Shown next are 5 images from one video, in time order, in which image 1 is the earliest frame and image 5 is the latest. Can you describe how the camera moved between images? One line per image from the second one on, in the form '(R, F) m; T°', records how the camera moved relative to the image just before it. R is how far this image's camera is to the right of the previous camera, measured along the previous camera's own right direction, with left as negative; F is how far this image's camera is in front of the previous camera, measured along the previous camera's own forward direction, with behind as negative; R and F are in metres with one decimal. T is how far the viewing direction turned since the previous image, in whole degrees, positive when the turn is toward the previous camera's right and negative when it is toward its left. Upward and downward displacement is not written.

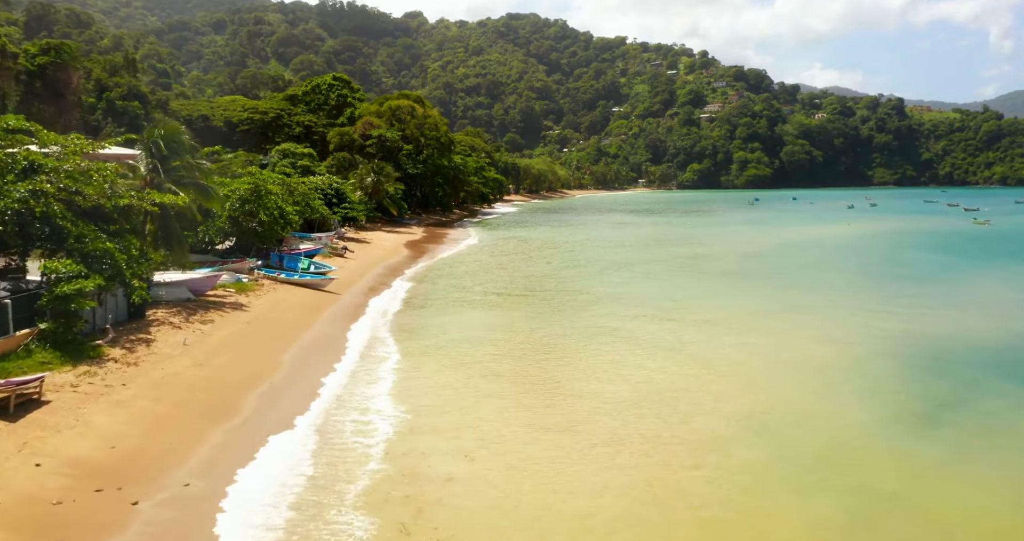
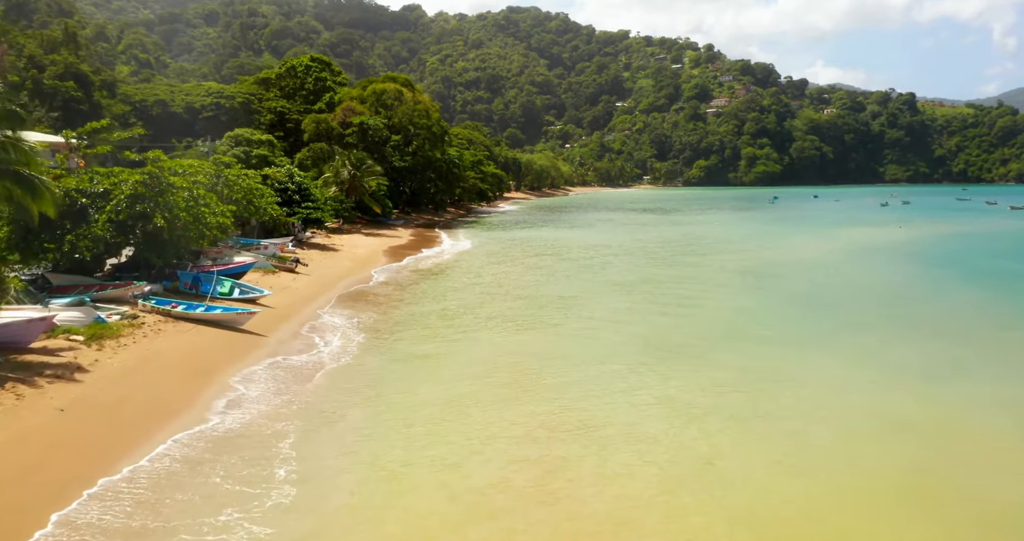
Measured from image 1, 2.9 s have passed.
(-0.1, +7.9) m; 0°
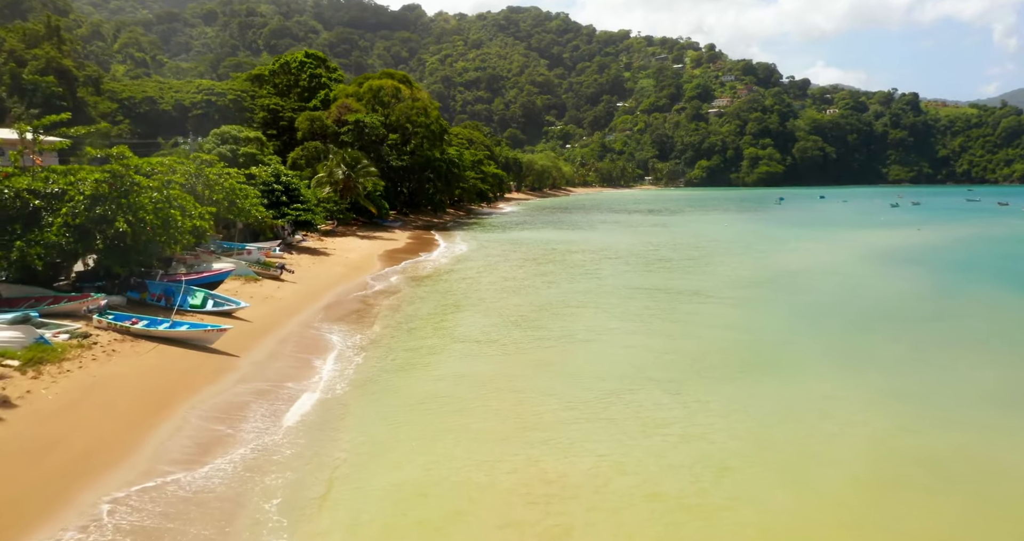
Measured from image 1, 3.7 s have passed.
(-0.1, +2.1) m; 0°
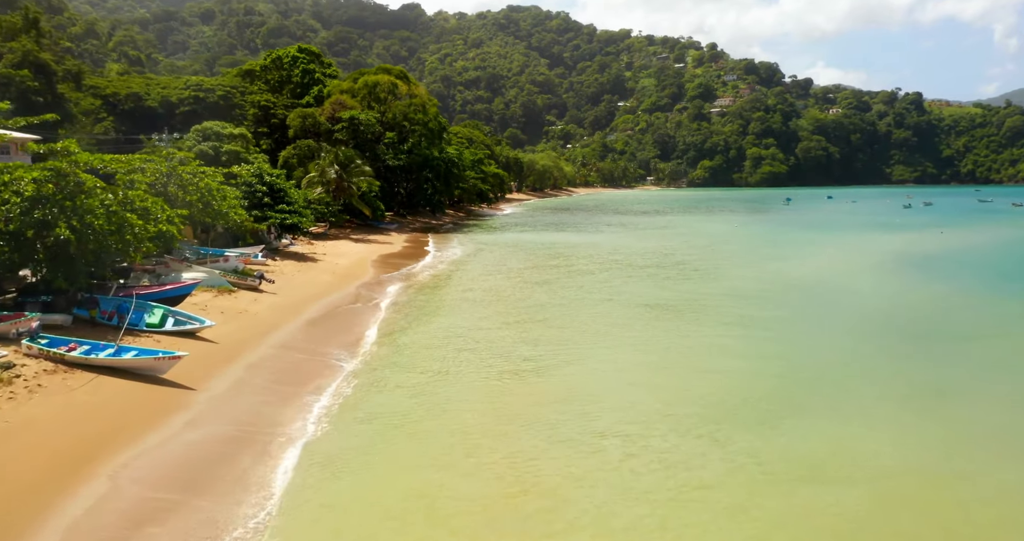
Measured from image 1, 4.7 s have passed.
(-0.1, +2.4) m; 0°
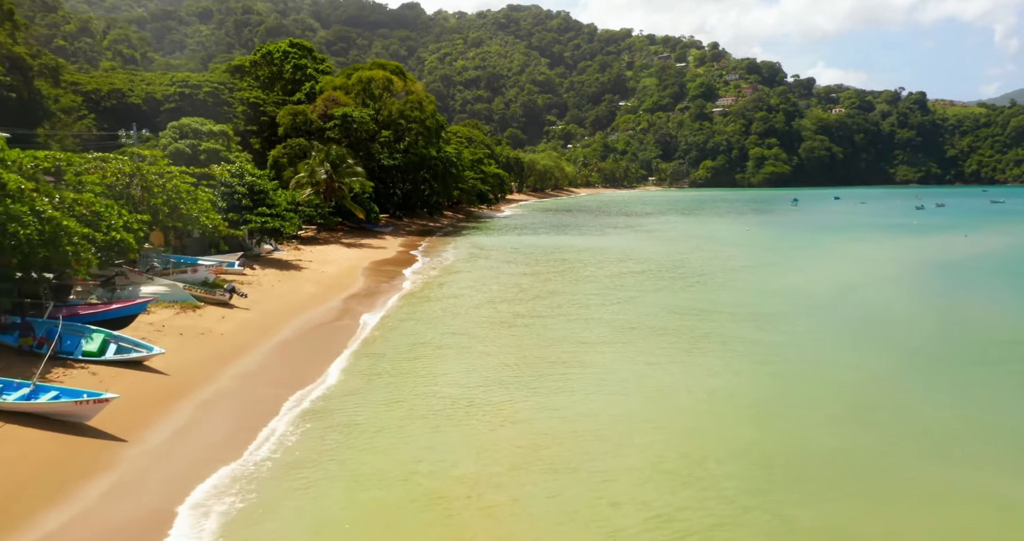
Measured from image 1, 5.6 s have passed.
(-0.1, +2.4) m; 0°
